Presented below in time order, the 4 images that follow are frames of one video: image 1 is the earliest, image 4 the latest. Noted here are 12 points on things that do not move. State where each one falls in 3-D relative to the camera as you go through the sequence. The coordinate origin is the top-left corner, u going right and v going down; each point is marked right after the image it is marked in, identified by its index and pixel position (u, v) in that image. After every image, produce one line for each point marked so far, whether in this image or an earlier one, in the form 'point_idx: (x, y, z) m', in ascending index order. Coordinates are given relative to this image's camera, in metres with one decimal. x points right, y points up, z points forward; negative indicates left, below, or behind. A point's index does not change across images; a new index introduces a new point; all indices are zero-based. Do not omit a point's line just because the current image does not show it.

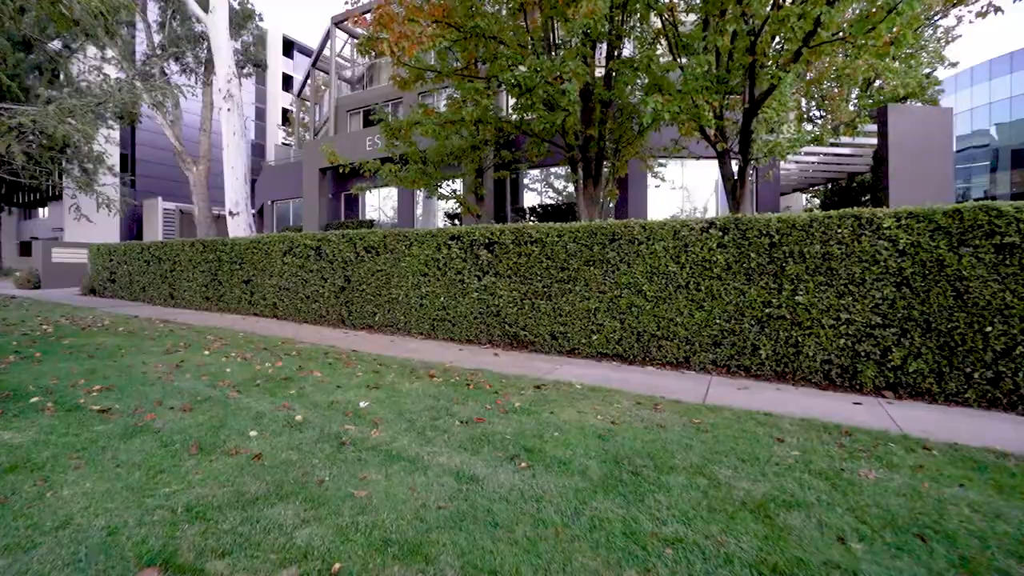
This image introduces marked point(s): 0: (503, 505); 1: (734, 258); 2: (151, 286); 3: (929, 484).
0: (-0.1, -1.2, +2.7) m
1: (+2.7, +0.4, +5.9) m
2: (-9.4, +0.1, +12.6) m
3: (+2.7, -1.3, +3.1) m
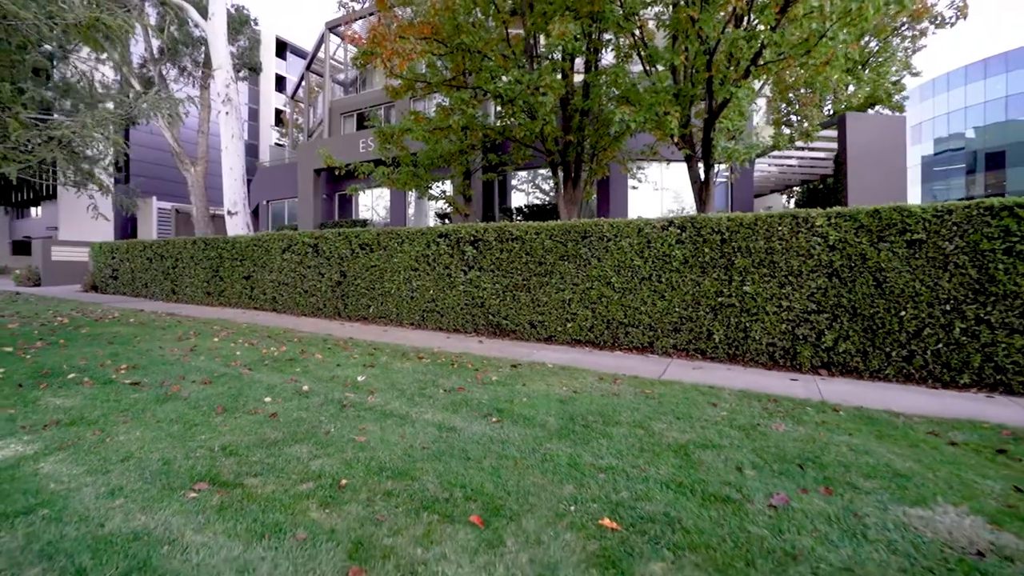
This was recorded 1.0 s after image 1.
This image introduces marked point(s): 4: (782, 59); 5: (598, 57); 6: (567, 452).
0: (-0.3, -1.1, +3.4) m
1: (+2.4, +0.5, +6.6) m
2: (-9.7, +0.2, +13.1) m
3: (+2.5, -1.2, +3.9) m
4: (+3.8, +3.3, +6.8) m
5: (+1.5, +4.1, +8.7) m
6: (+0.4, -1.1, +3.4) m
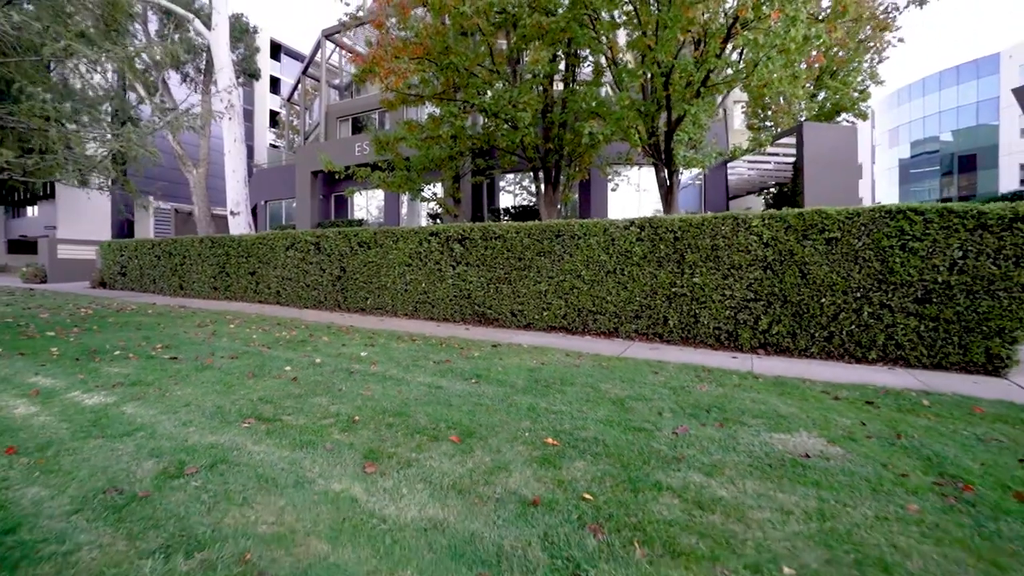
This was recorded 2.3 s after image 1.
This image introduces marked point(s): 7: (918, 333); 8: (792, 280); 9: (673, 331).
0: (-0.5, -1.0, +4.3) m
1: (+2.1, +0.6, +7.6) m
2: (-10.1, +0.3, +13.9) m
3: (+2.3, -1.0, +4.9) m
4: (+3.5, +3.4, +7.8) m
5: (+1.2, +4.3, +9.6) m
6: (+0.1, -1.0, +4.3) m
7: (+5.1, -0.6, +6.1) m
8: (+3.9, +0.1, +6.7) m
9: (+2.5, -0.7, +7.5) m
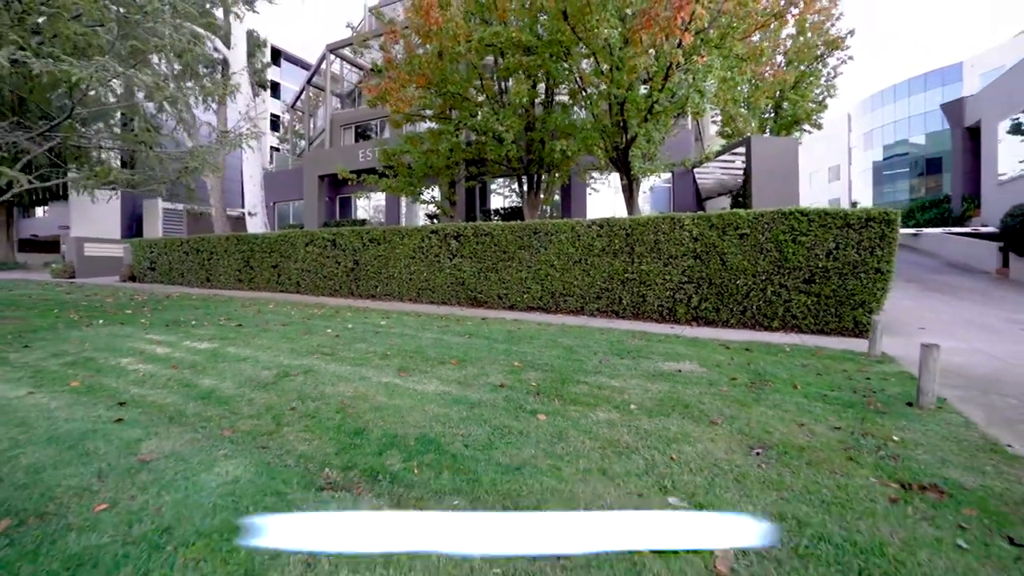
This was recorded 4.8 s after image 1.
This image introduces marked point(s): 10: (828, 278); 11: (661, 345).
0: (-0.7, -0.7, +6.2) m
1: (+1.9, +0.9, +9.4) m
2: (-10.4, +0.5, +15.6) m
3: (+2.0, -0.8, +6.7) m
4: (+3.2, +3.6, +9.7) m
5: (+0.9, +4.5, +11.5) m
6: (-0.1, -0.8, +6.1) m
7: (+4.8, -0.3, +8.0) m
8: (+3.6, +0.4, +8.6) m
9: (+2.2, -0.4, +9.4) m
10: (+5.1, +0.2, +7.8) m
11: (+2.0, -0.8, +6.5) m
